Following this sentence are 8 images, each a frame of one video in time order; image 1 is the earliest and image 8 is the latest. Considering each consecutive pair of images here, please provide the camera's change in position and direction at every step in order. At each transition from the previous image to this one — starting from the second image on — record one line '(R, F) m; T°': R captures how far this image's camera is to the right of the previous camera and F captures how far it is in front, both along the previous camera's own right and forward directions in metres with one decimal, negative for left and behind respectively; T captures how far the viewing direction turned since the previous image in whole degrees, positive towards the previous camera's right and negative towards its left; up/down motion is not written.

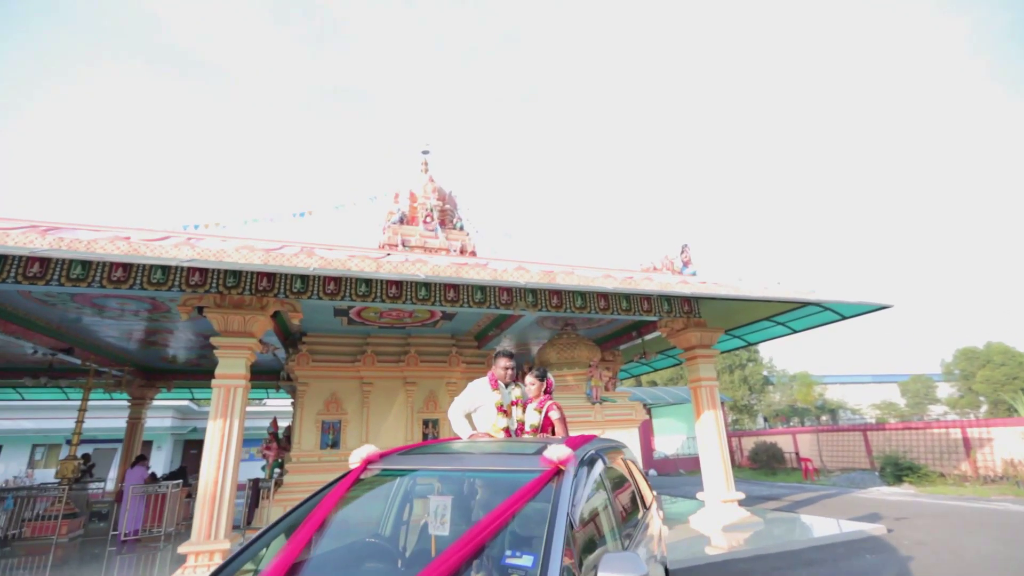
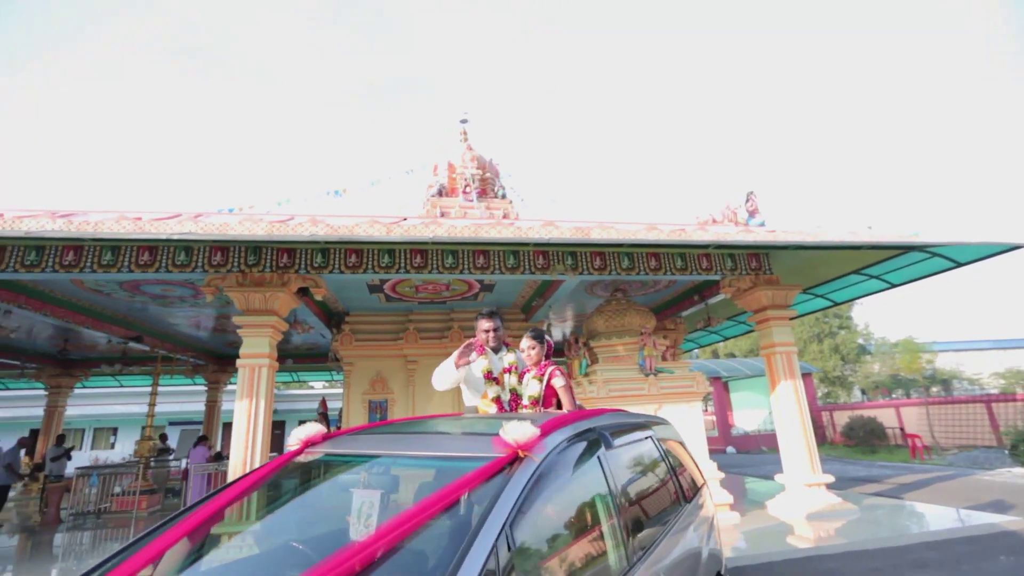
(+0.4, +0.6) m; -8°
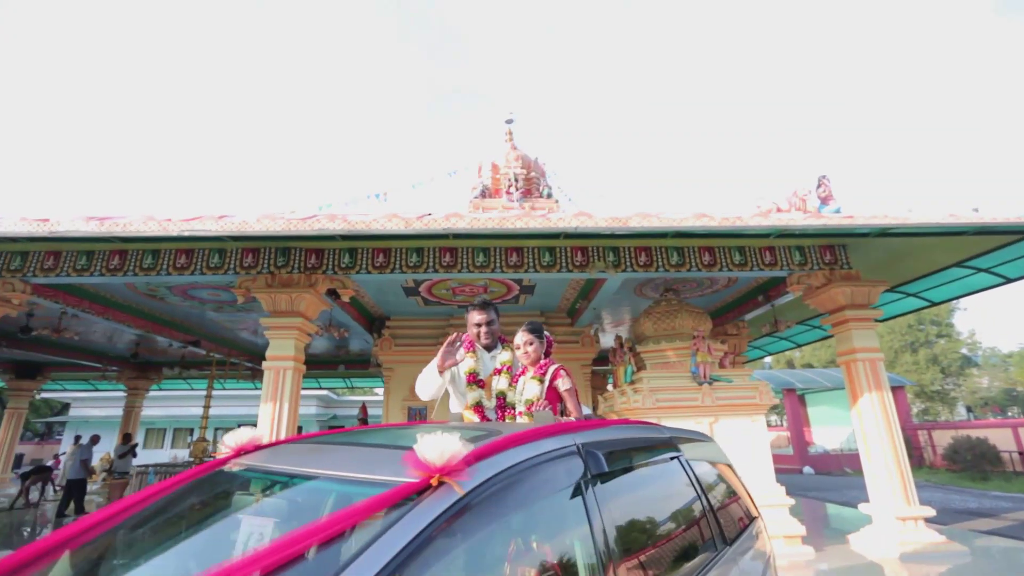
(+0.3, +0.4) m; -7°
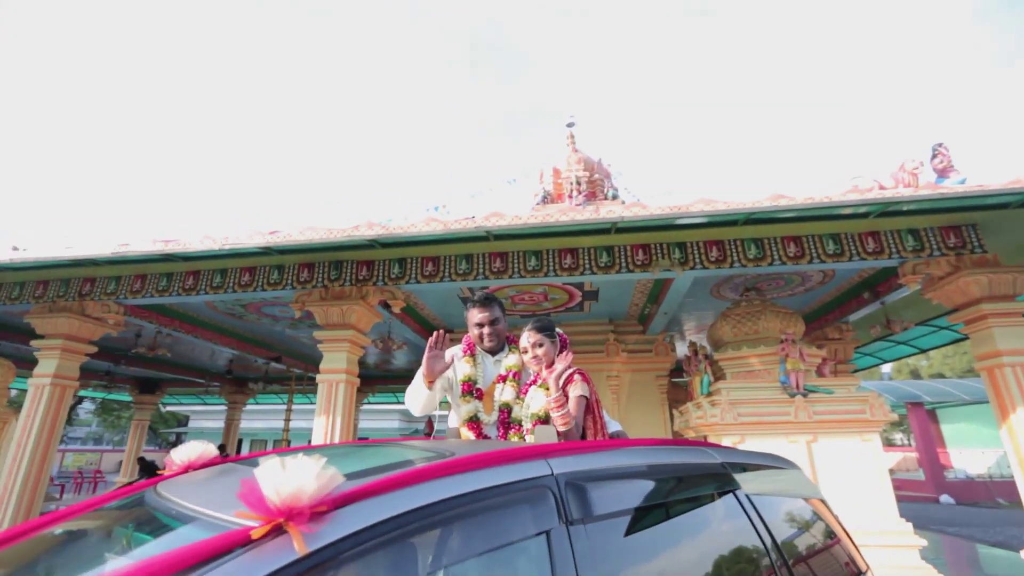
(+0.3, +0.4) m; -10°
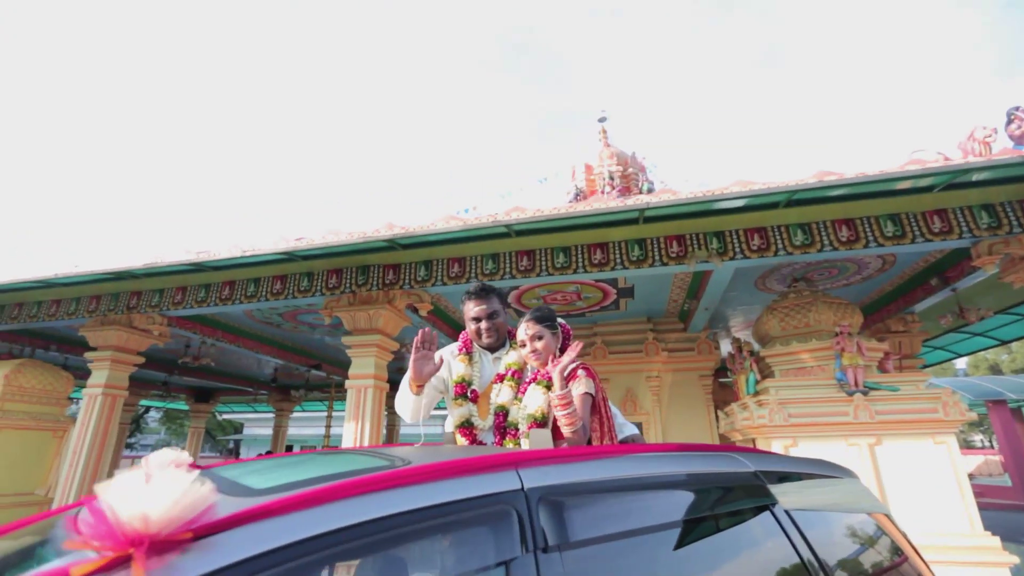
(+0.1, +0.2) m; -5°
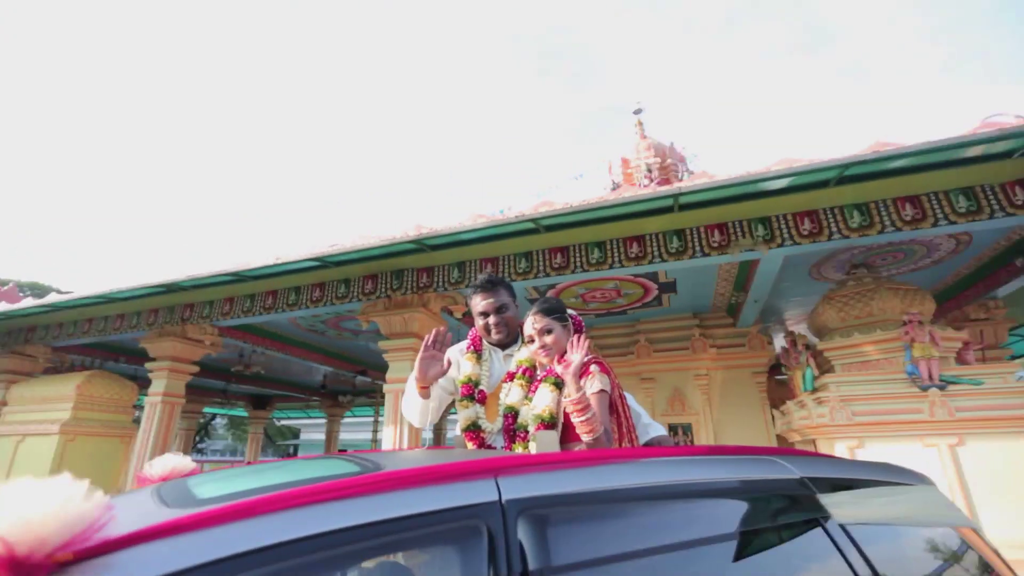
(+0.1, +0.1) m; -5°
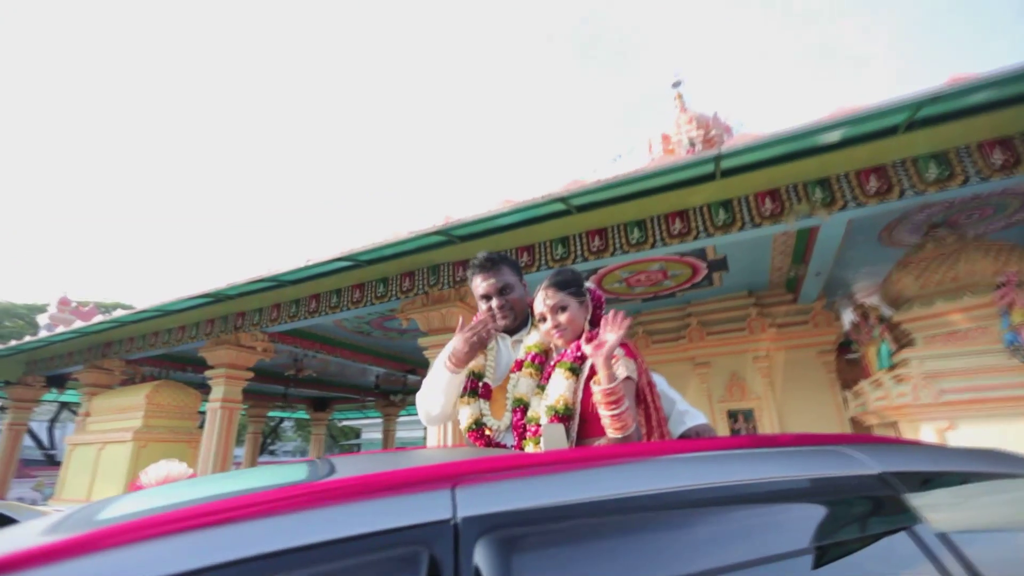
(+0.1, +0.2) m; -6°
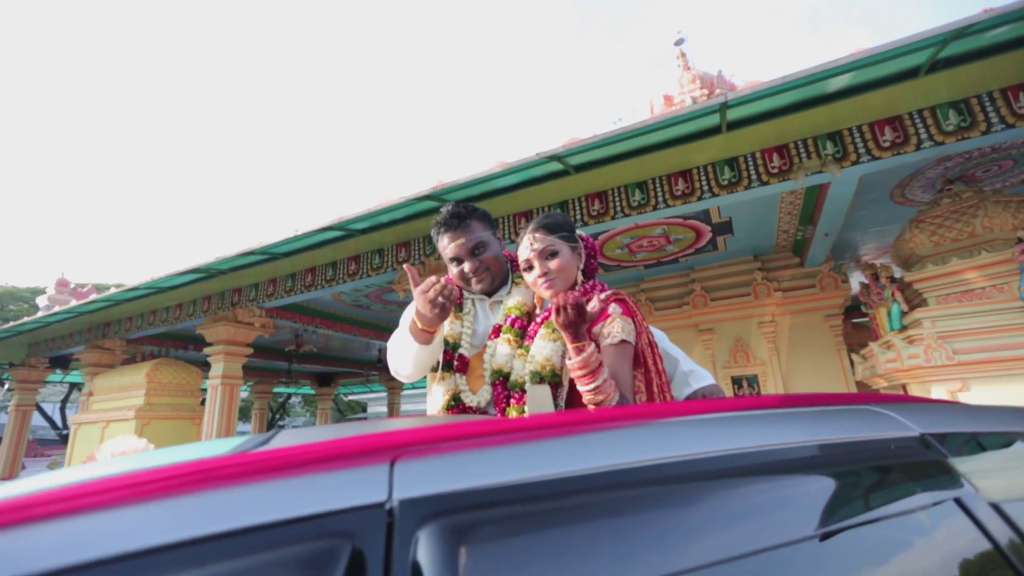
(0.0, +0.1) m; 0°
